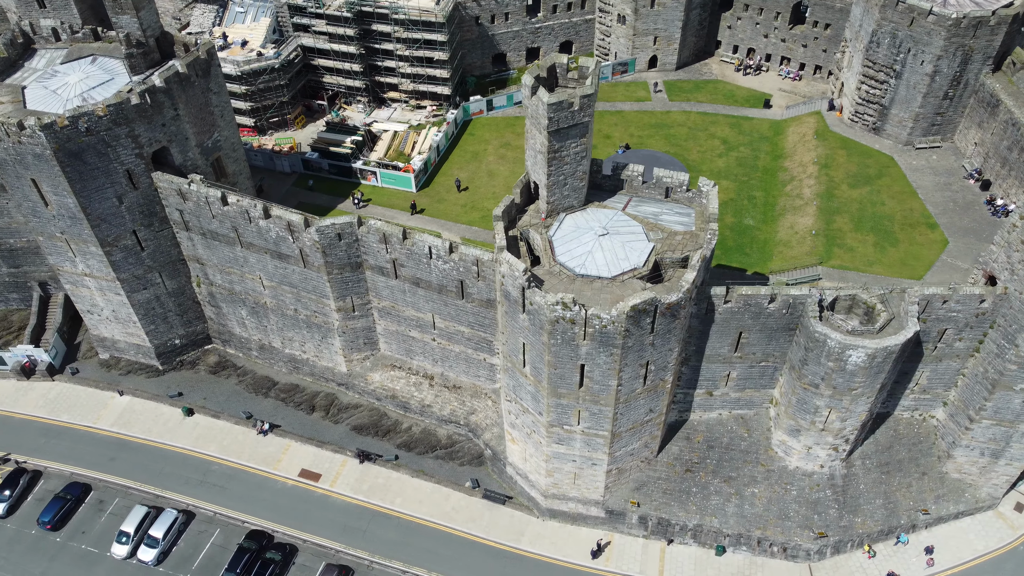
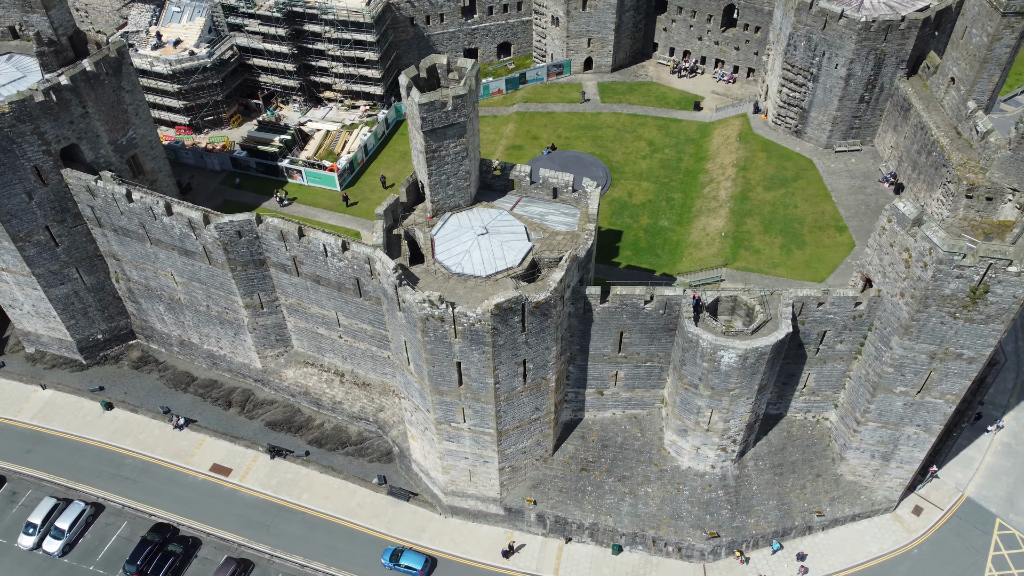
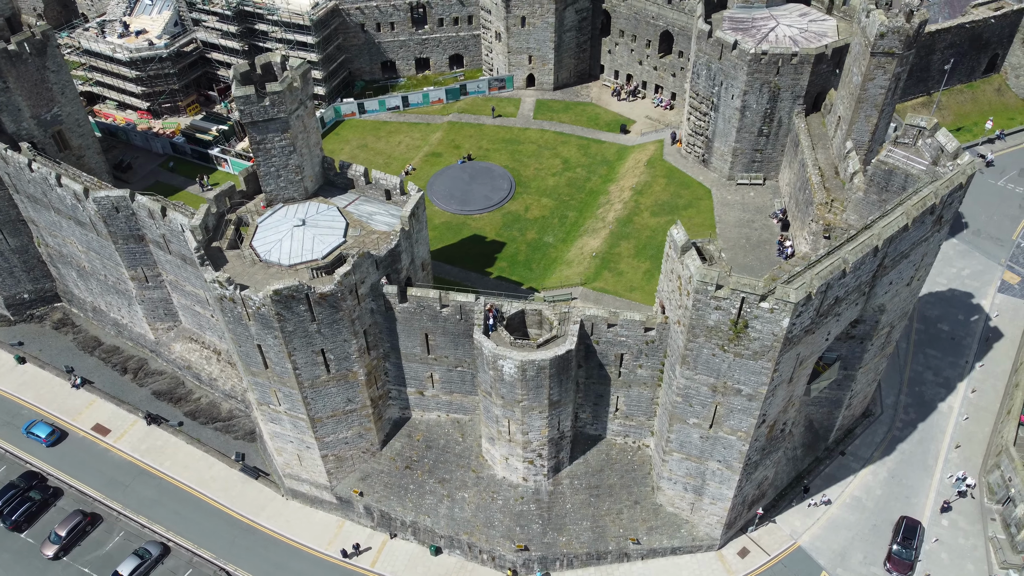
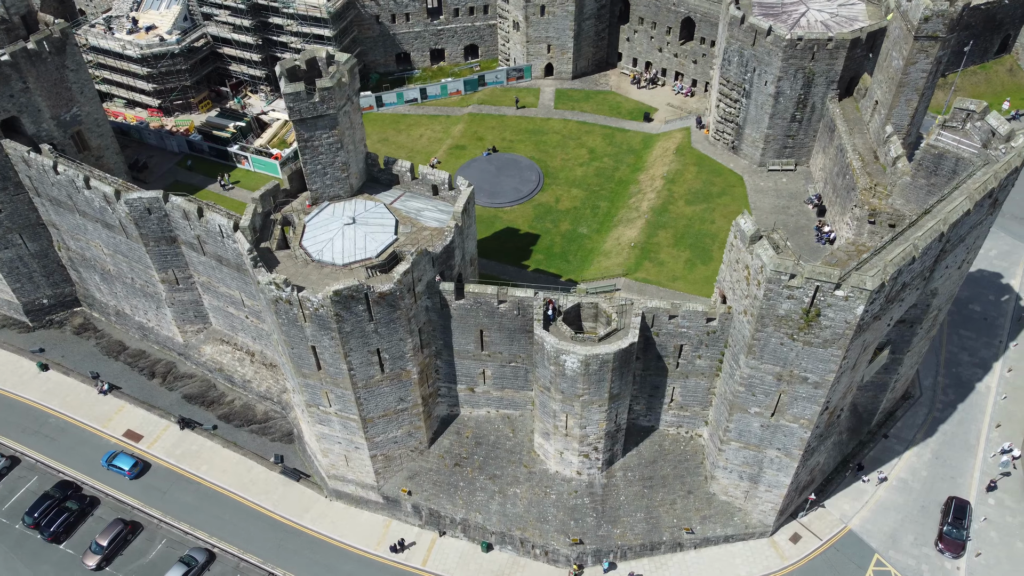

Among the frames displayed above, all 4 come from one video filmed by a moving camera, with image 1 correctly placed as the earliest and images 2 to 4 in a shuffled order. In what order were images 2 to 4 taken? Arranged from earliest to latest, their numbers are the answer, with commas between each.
2, 4, 3
